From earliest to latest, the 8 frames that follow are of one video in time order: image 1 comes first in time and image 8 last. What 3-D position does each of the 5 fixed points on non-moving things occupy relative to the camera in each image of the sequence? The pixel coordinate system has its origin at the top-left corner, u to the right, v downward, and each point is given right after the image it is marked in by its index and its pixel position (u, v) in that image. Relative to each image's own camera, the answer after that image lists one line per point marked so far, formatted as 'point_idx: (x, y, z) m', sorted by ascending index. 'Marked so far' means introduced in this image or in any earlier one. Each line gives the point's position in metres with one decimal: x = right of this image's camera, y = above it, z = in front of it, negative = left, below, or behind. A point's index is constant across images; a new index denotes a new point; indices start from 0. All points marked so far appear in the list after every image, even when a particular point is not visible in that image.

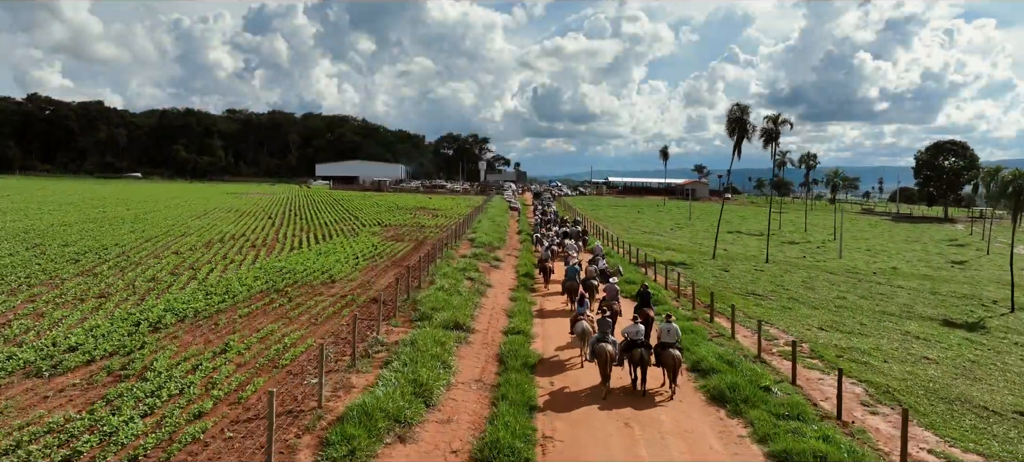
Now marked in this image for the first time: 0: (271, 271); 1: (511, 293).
0: (-8.4, -1.4, +17.6) m
1: (0.0, -2.4, +19.6) m
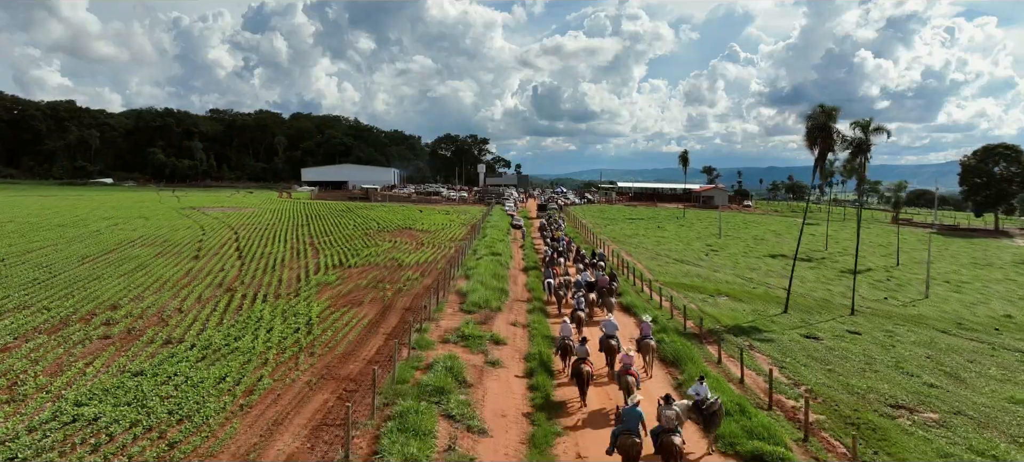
0: (-8.2, -3.7, +9.1) m
1: (+0.2, -4.6, +11.1) m
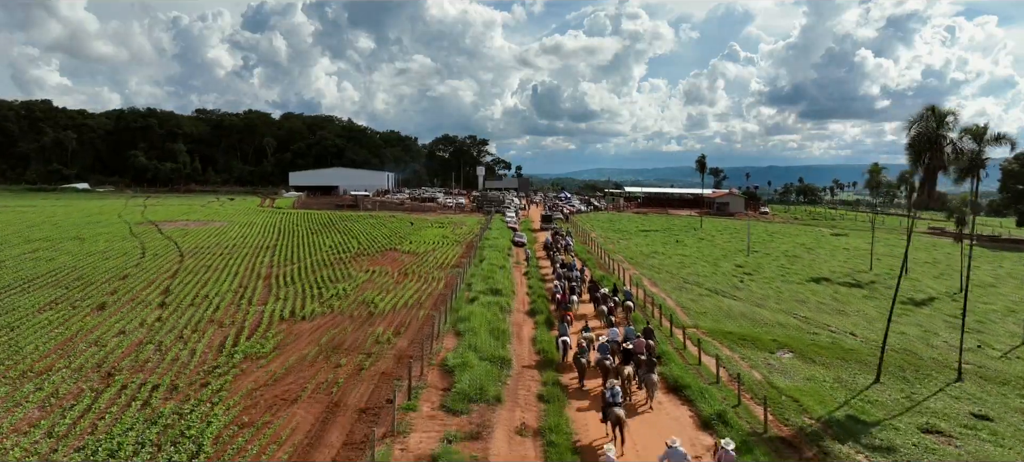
0: (-8.0, -5.3, +2.9) m
1: (+0.4, -6.3, +4.9) m
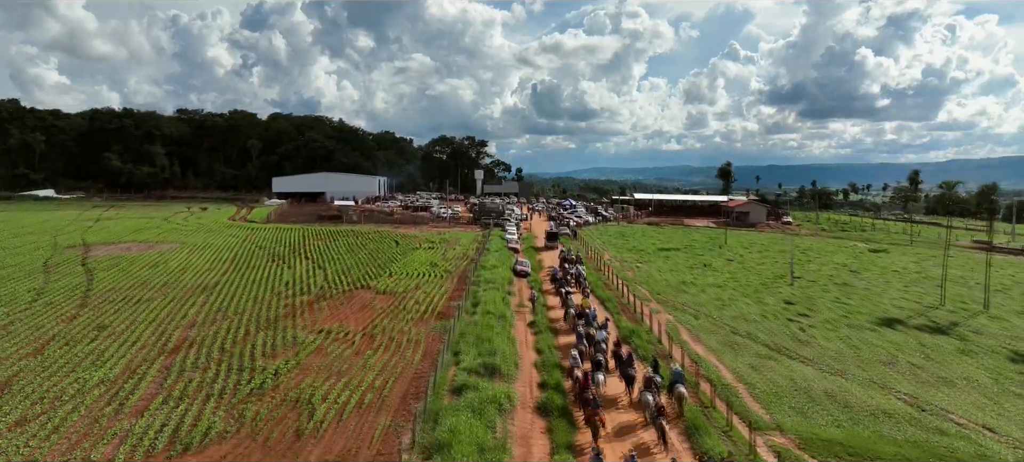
0: (-7.9, -7.4, -4.5) m
1: (+0.5, -8.4, -2.5) m
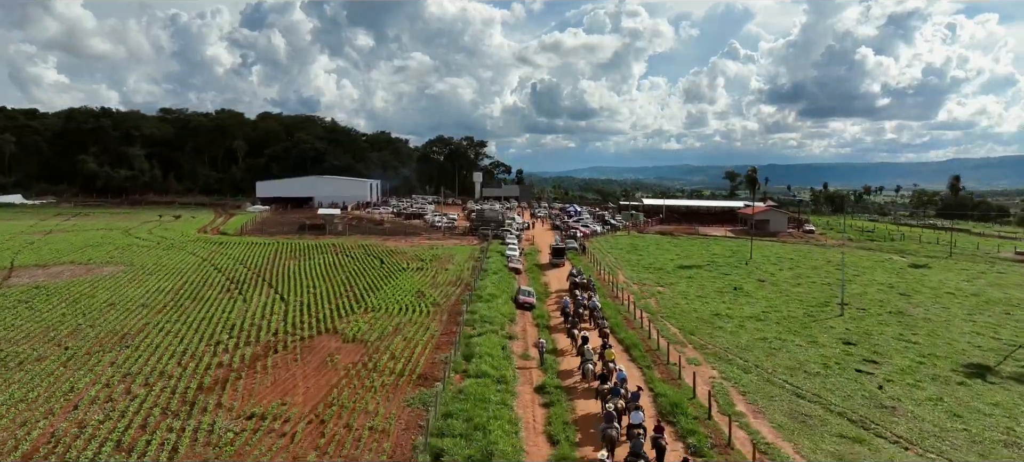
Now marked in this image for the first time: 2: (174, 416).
0: (-7.8, -8.9, -10.6) m
1: (+0.6, -9.9, -8.6) m
2: (-10.7, -5.9, +16.0) m
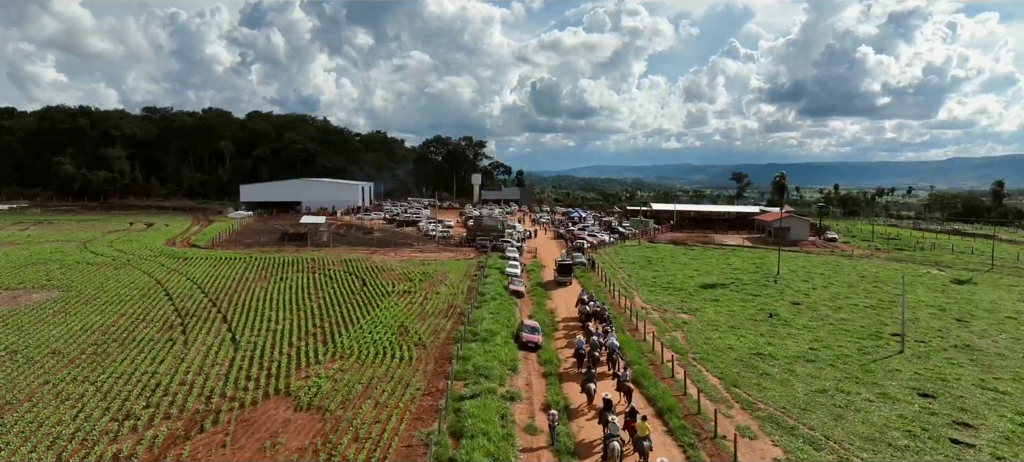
0: (-7.7, -10.3, -16.0) m
1: (+0.7, -11.2, -14.0) m
2: (-10.6, -7.1, +10.6) m
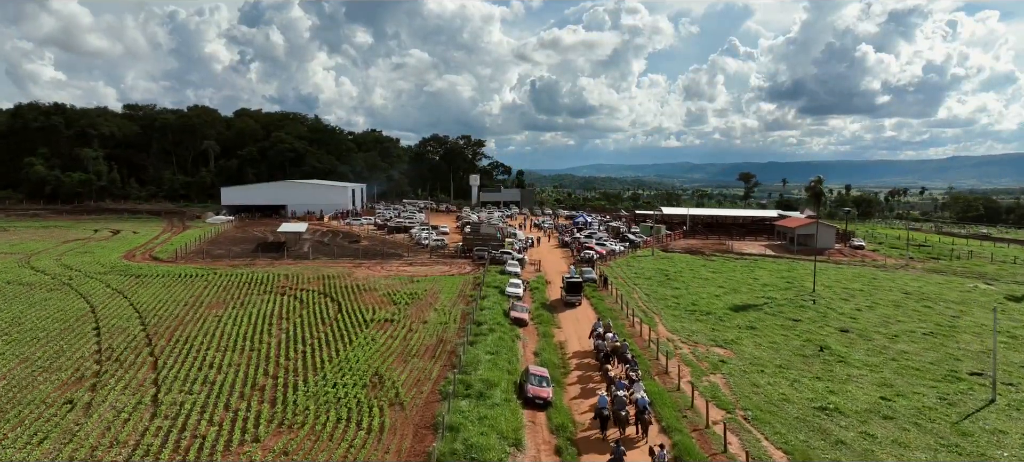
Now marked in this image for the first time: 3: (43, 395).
0: (-7.5, -11.4, -21.6) m
1: (+0.9, -12.4, -19.5) m
2: (-10.4, -8.2, +5.1) m
3: (-17.7, -6.2, +19.0) m
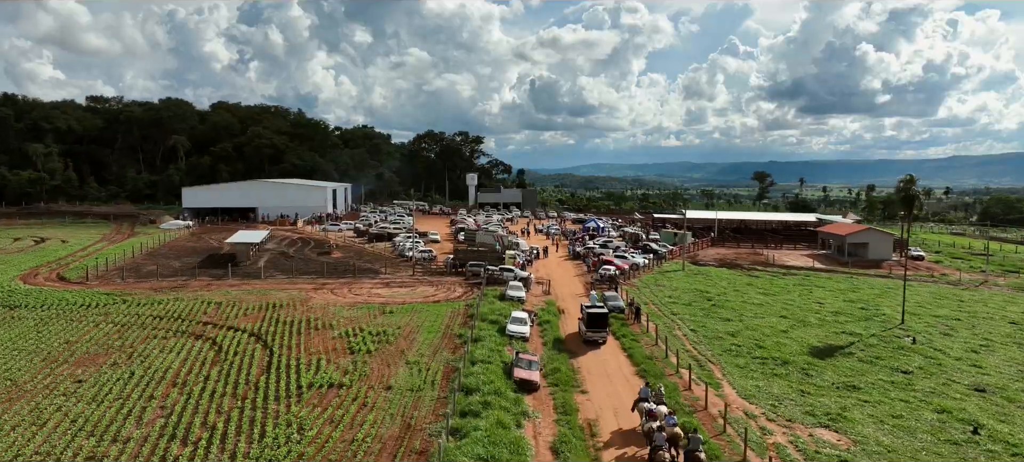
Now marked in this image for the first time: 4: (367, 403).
0: (-7.3, -12.4, -31.2) m
1: (+1.1, -13.4, -29.1) m
2: (-10.2, -9.2, -4.6) m
3: (-17.5, -7.1, +9.3) m
4: (-5.6, -6.5, +19.5) m
